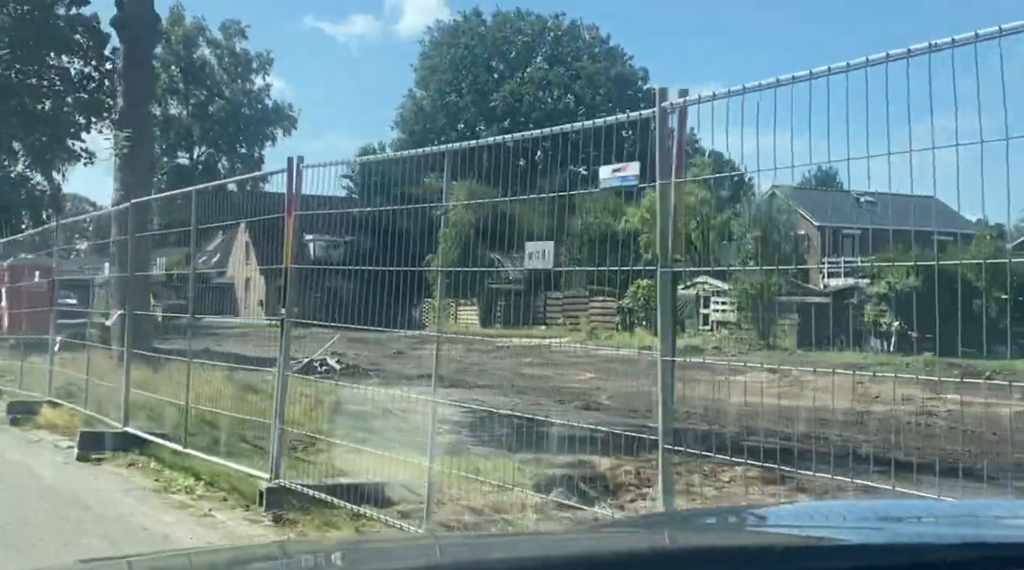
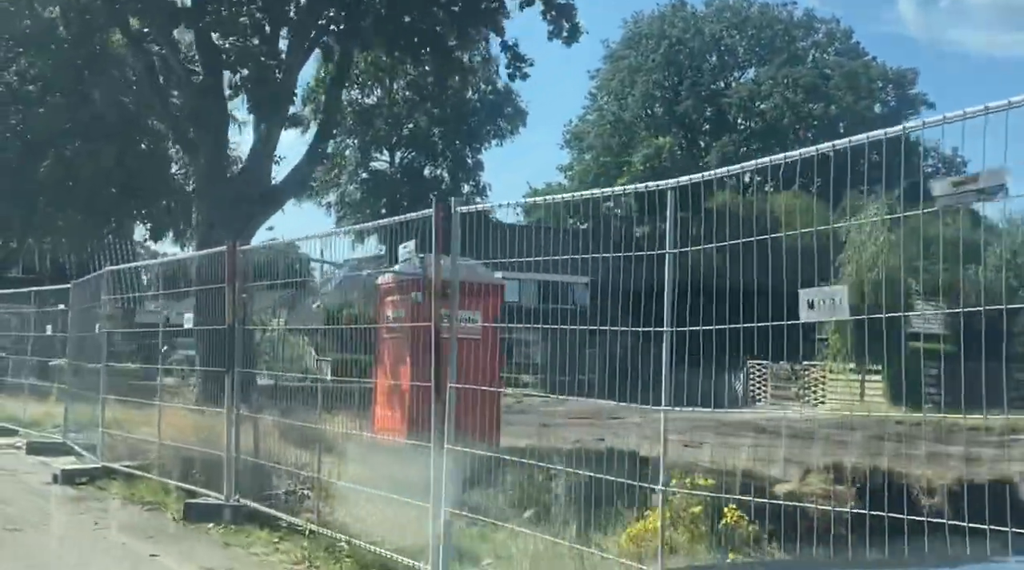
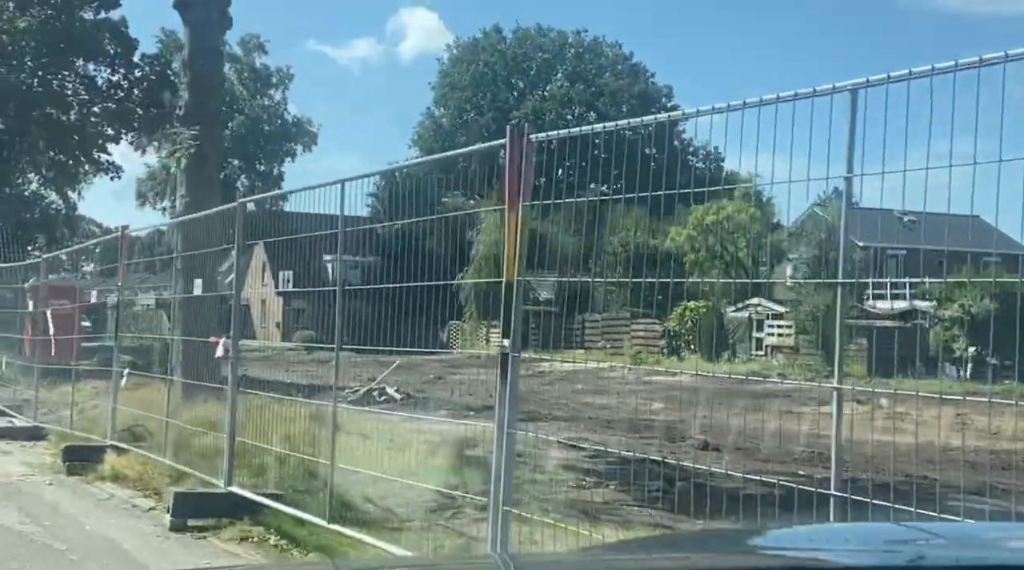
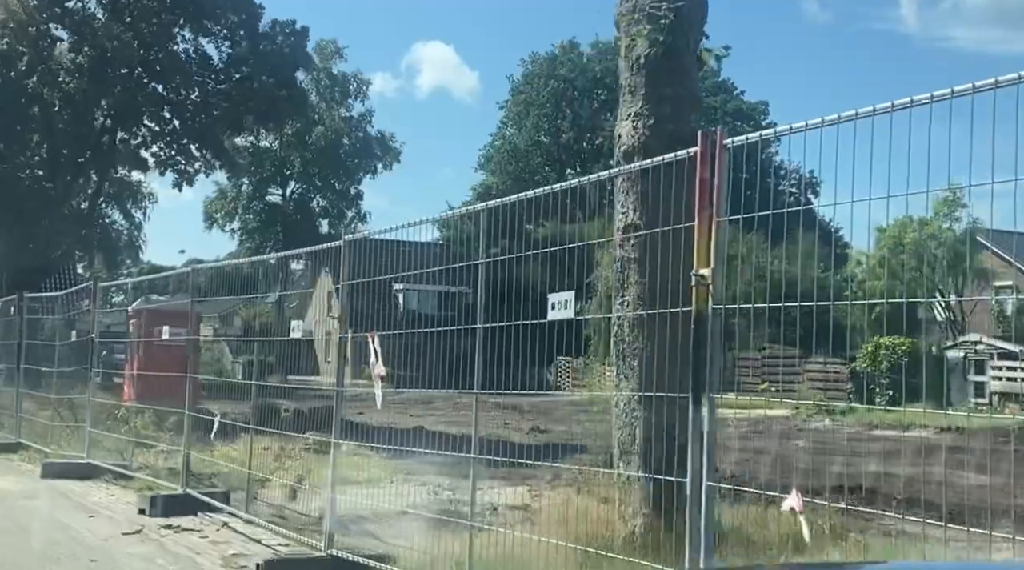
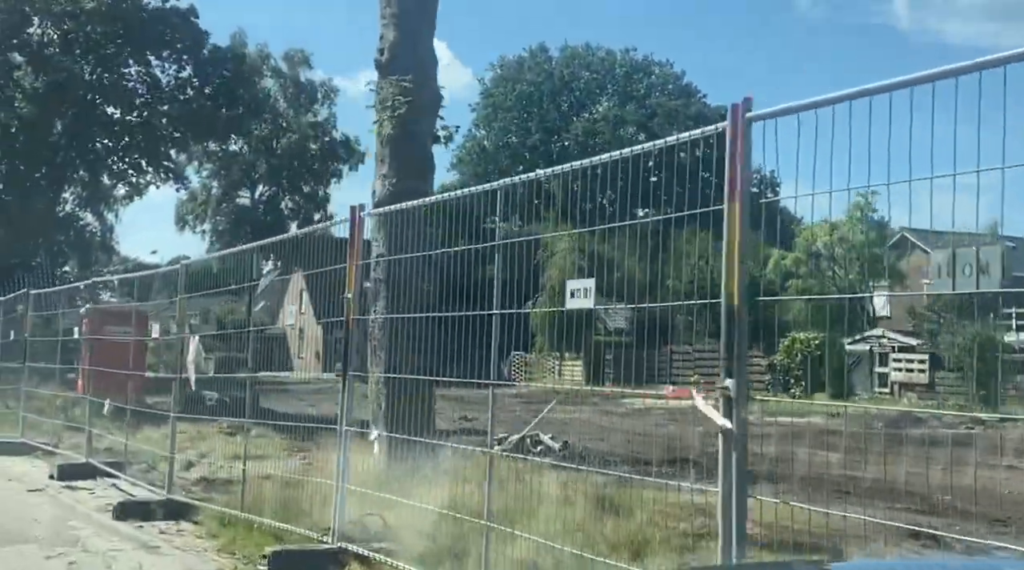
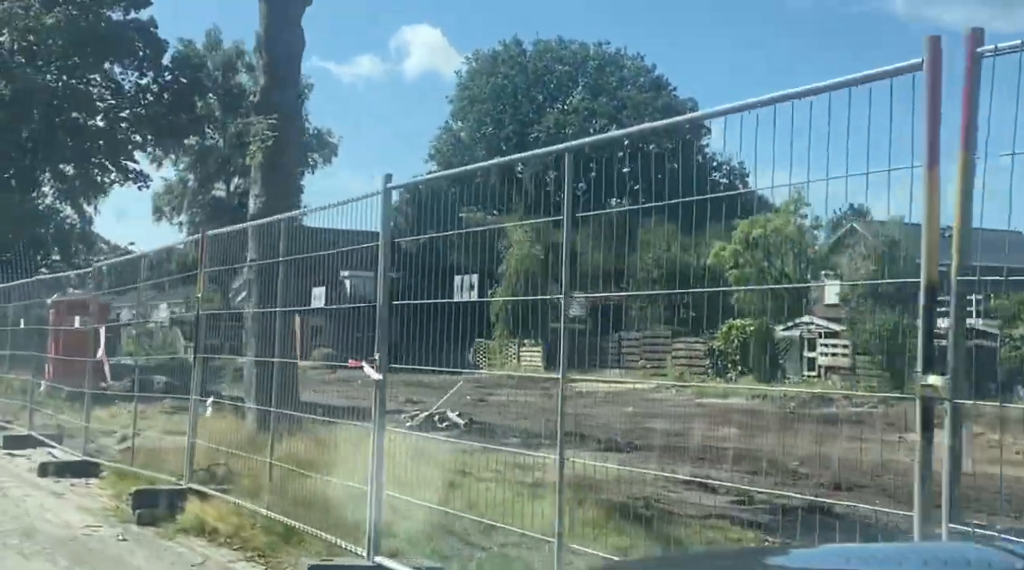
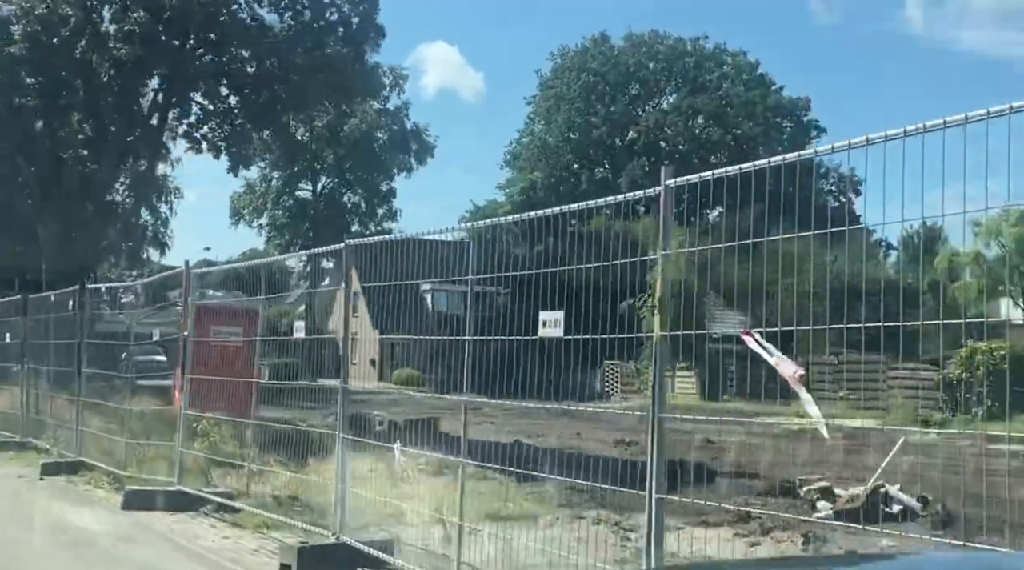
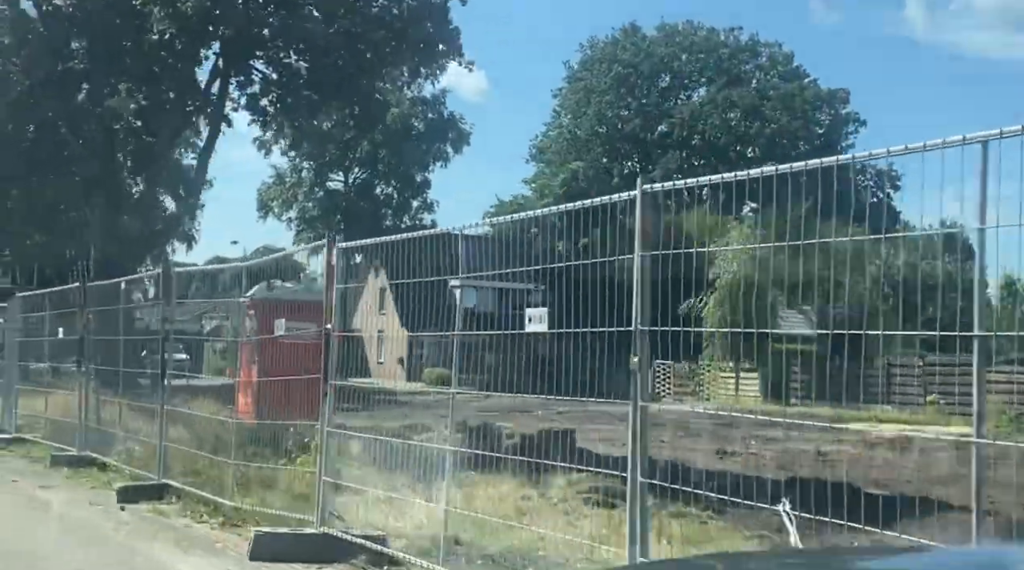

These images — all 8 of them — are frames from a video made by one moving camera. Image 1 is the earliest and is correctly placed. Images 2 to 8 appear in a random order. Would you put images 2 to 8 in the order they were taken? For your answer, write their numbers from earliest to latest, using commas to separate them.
3, 6, 5, 4, 7, 8, 2
